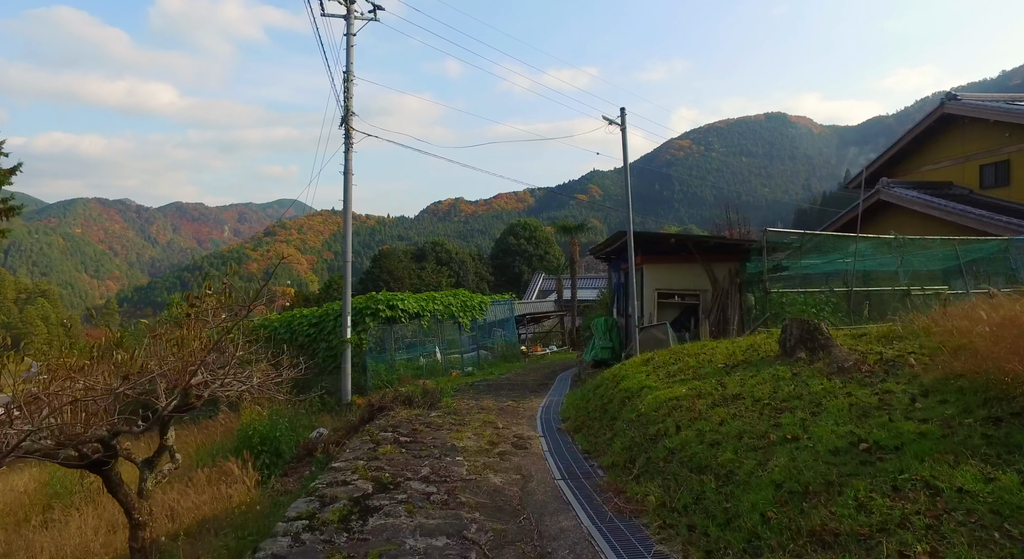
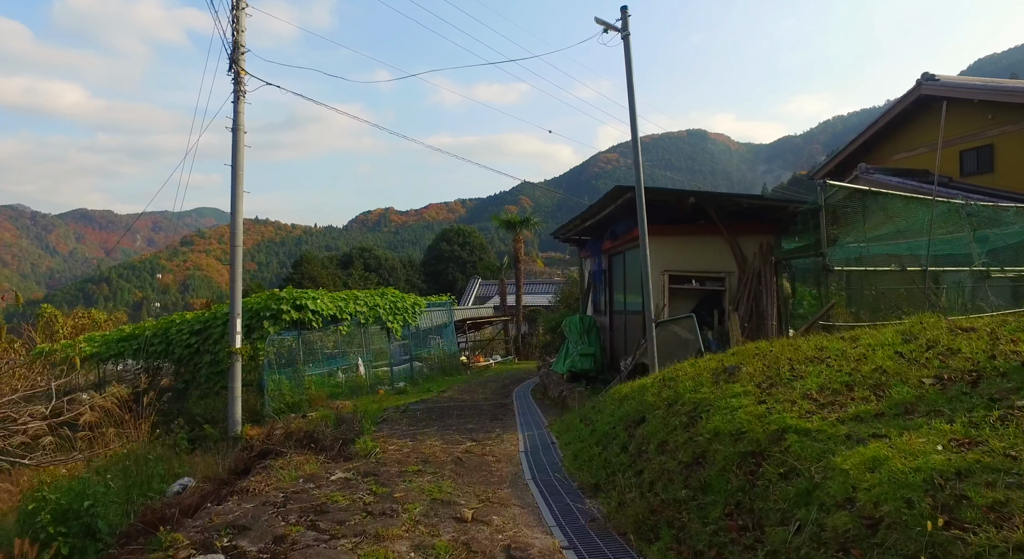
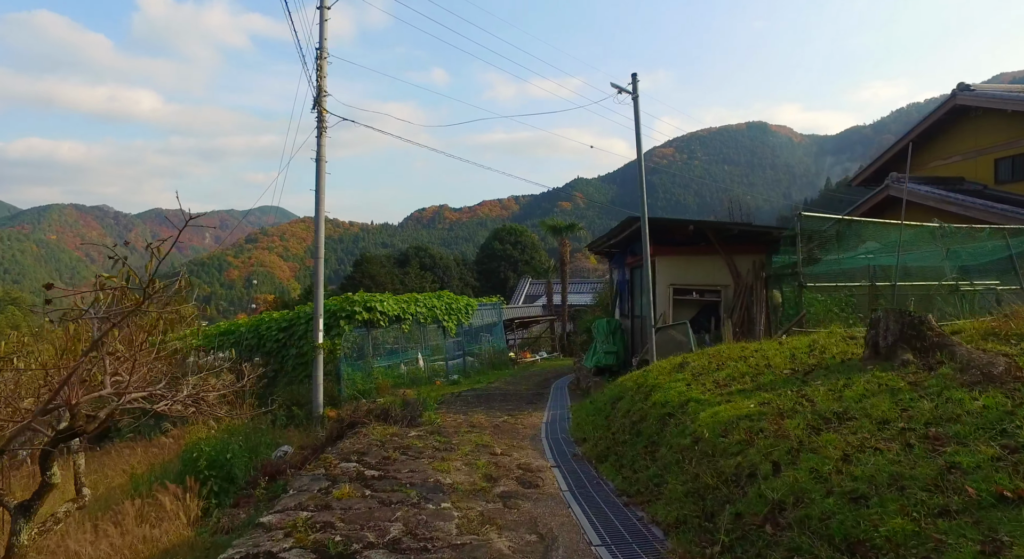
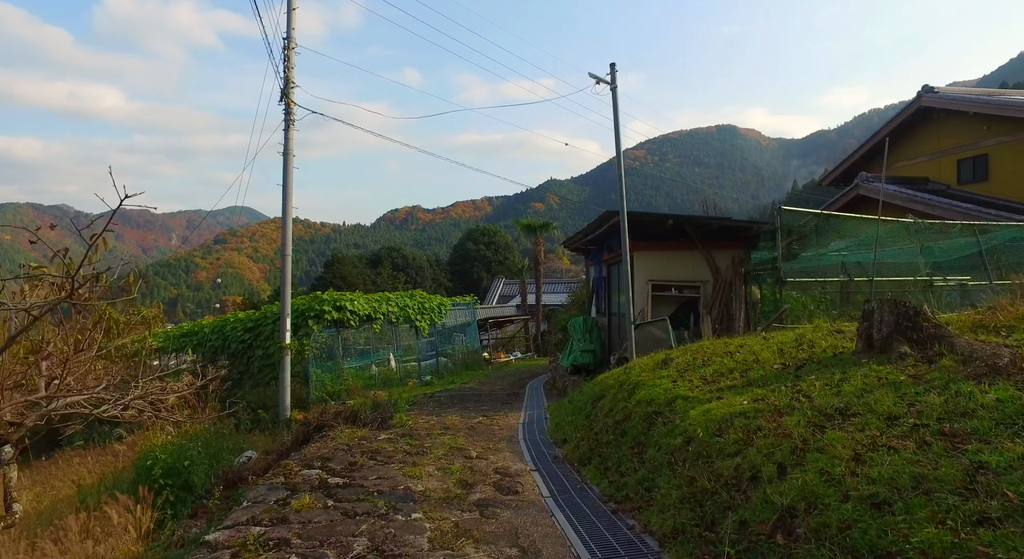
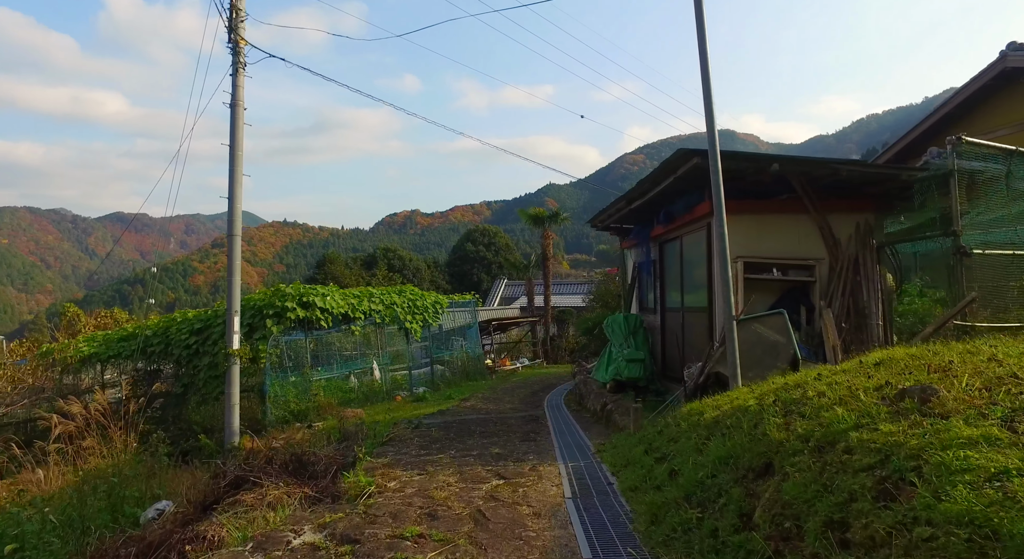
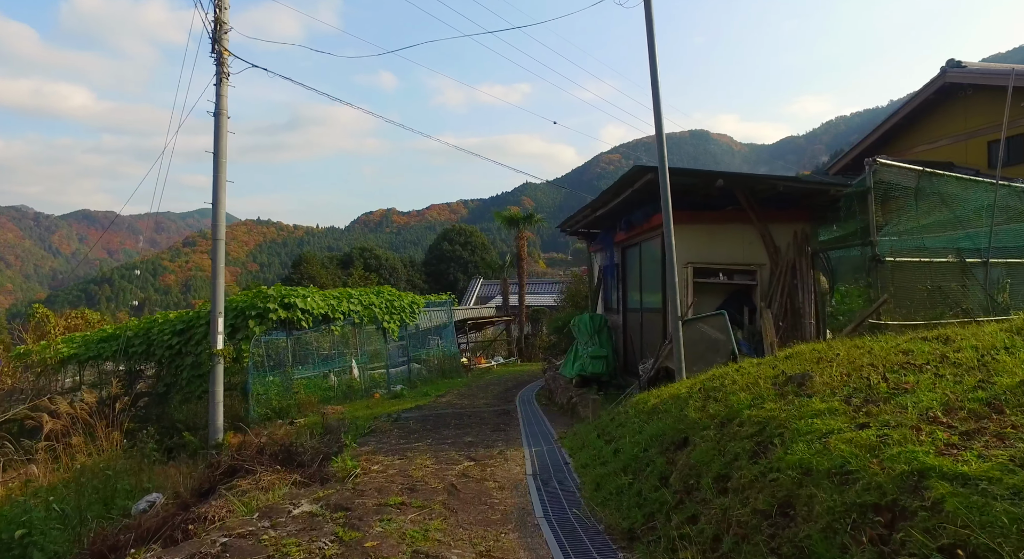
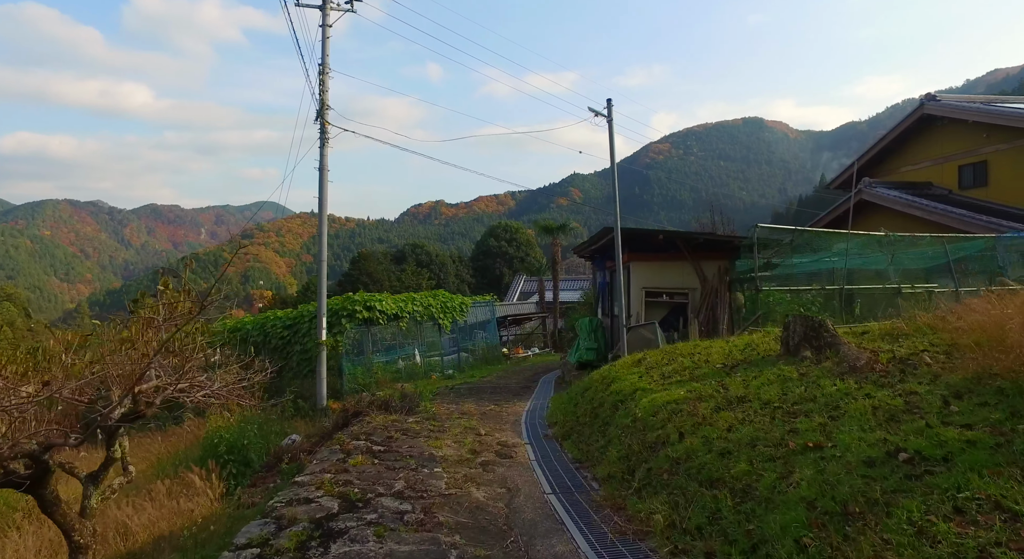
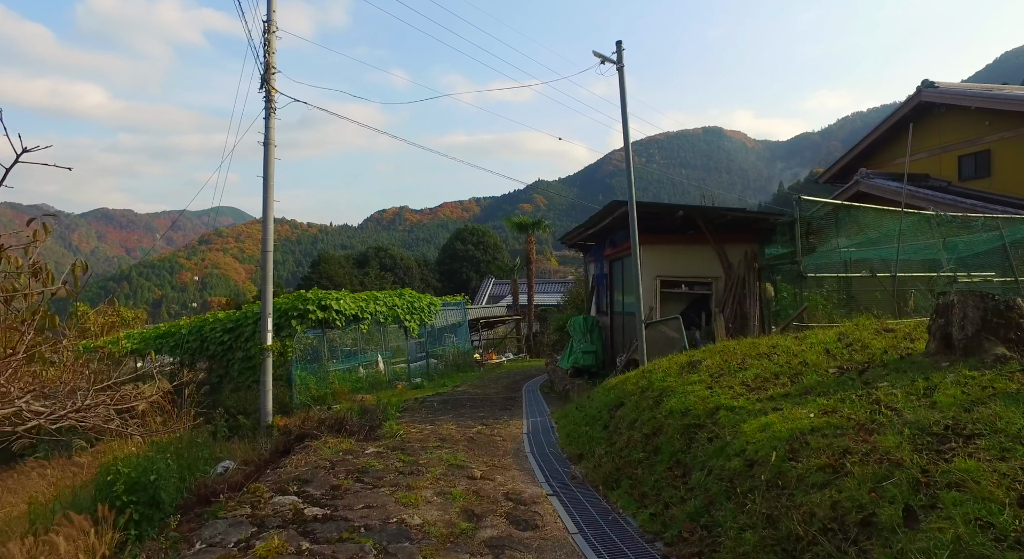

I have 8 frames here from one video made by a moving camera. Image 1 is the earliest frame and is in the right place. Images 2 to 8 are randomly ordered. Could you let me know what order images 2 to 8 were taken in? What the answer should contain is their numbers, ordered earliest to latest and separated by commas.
7, 3, 4, 8, 2, 6, 5
